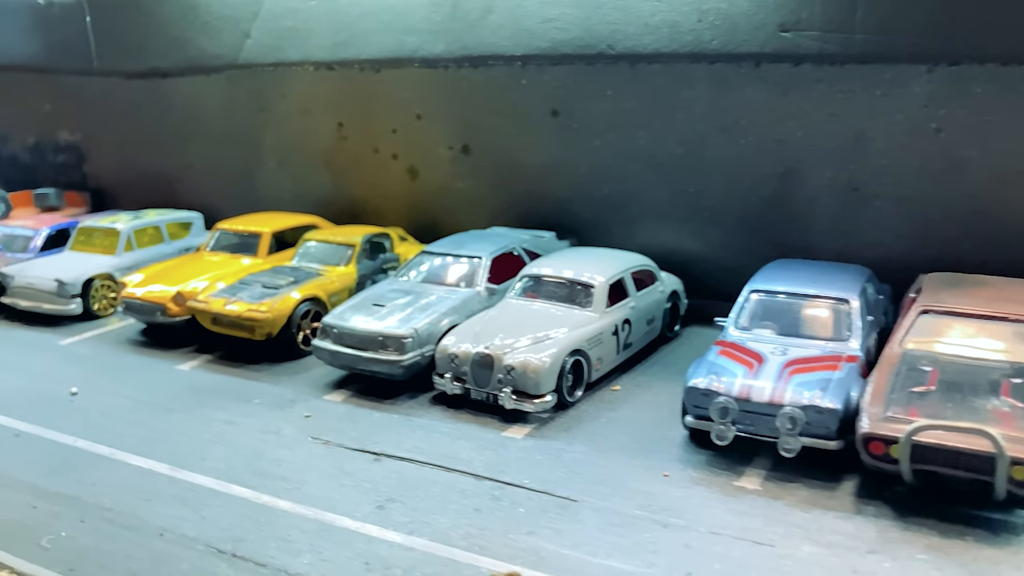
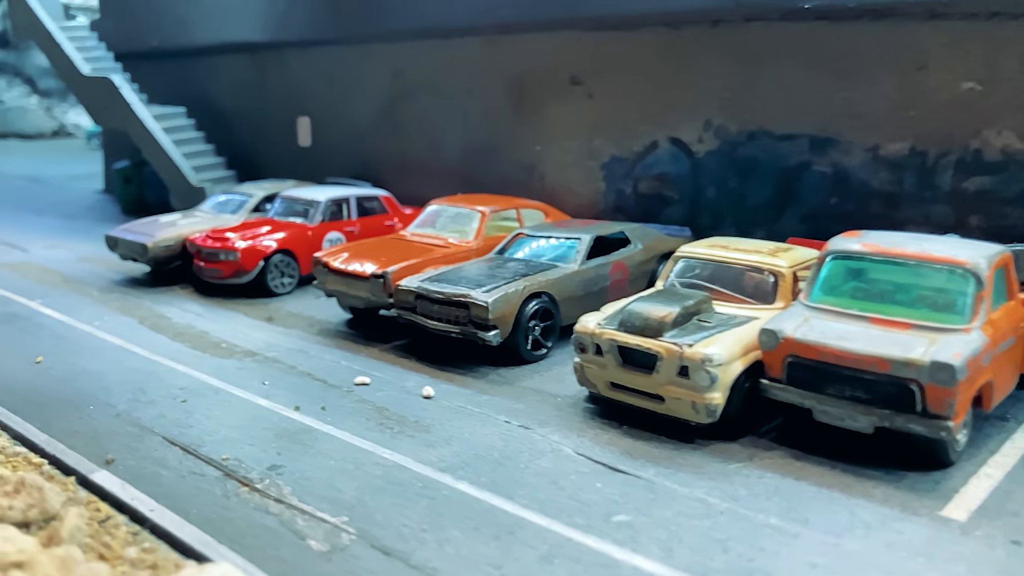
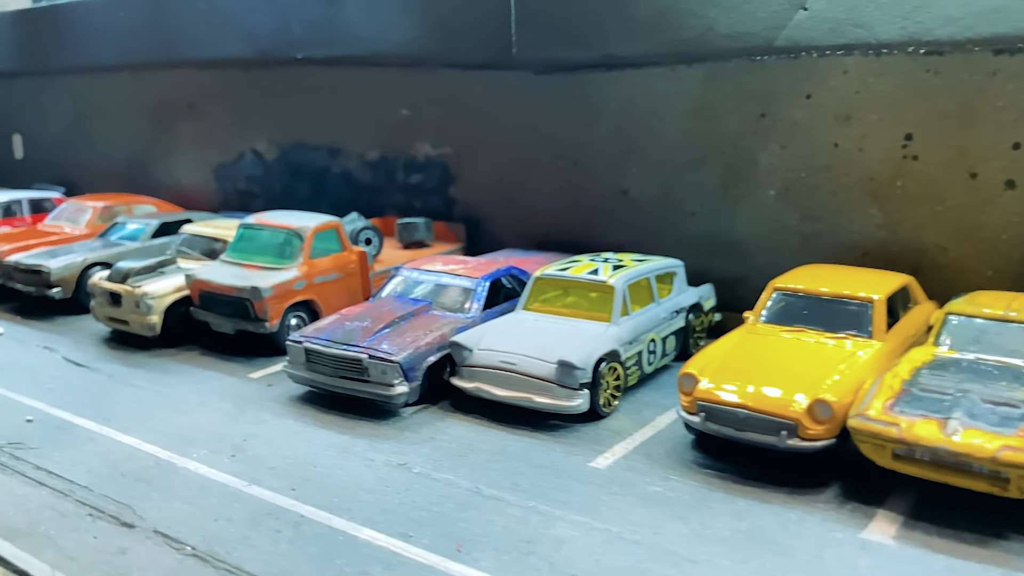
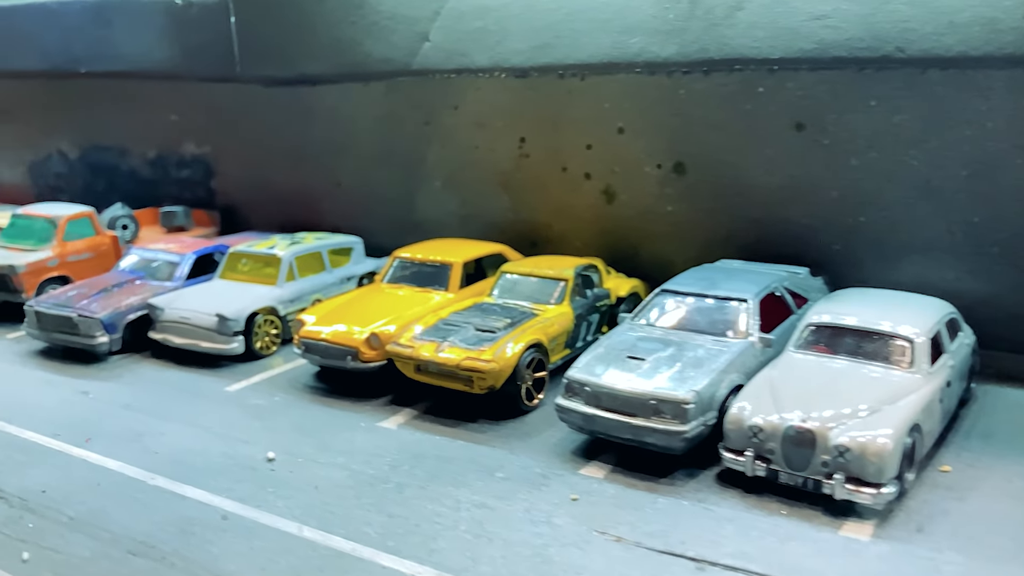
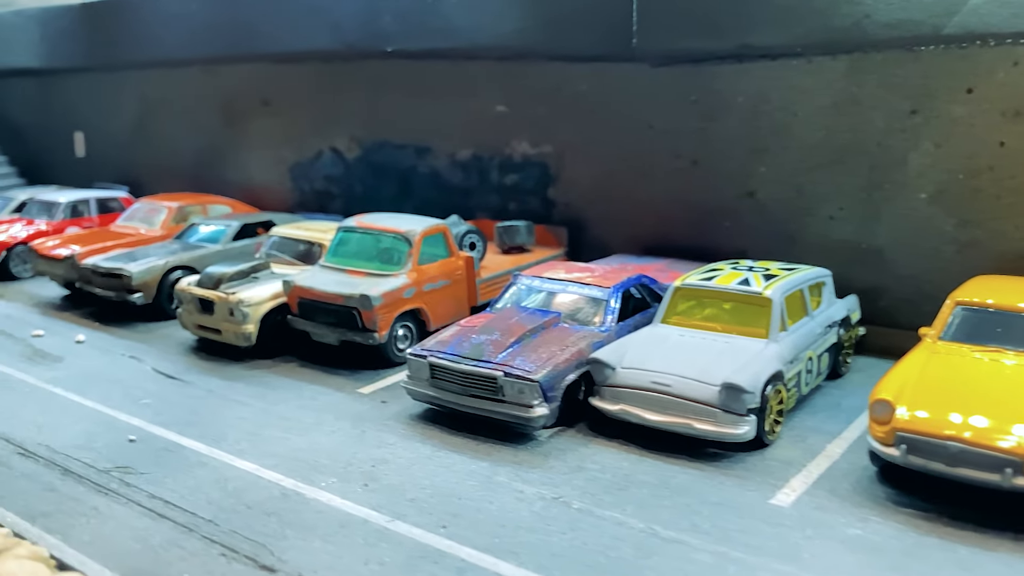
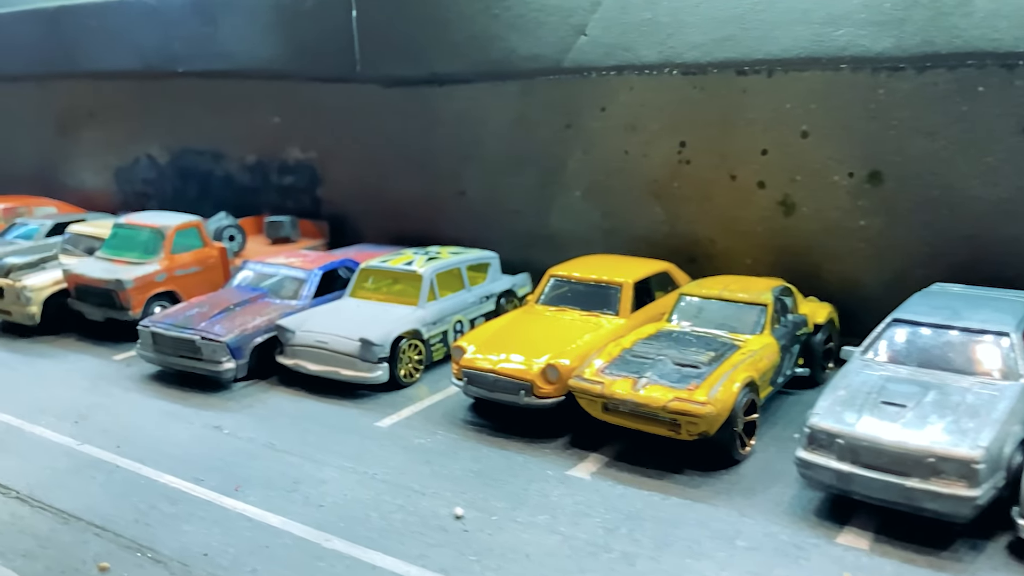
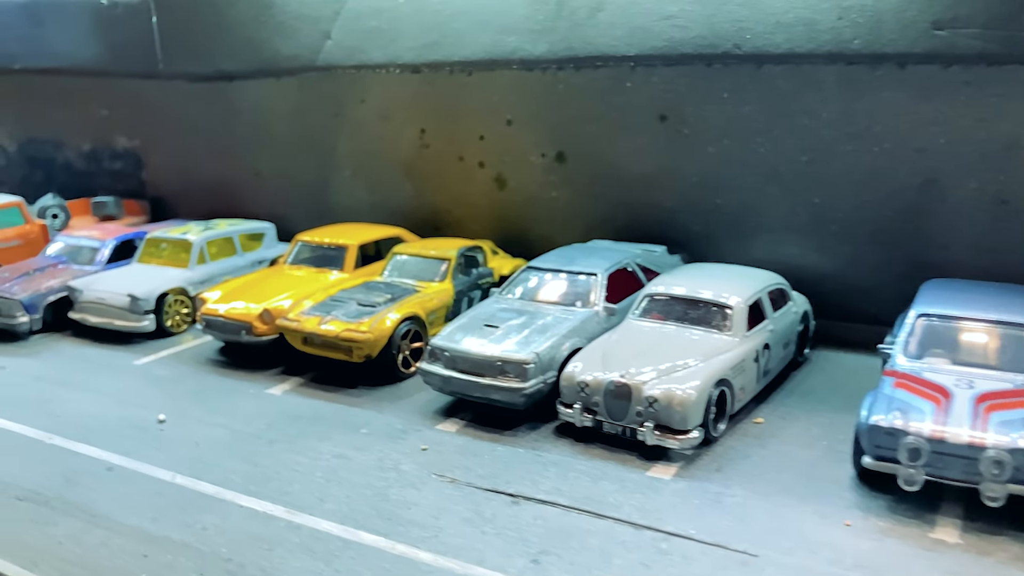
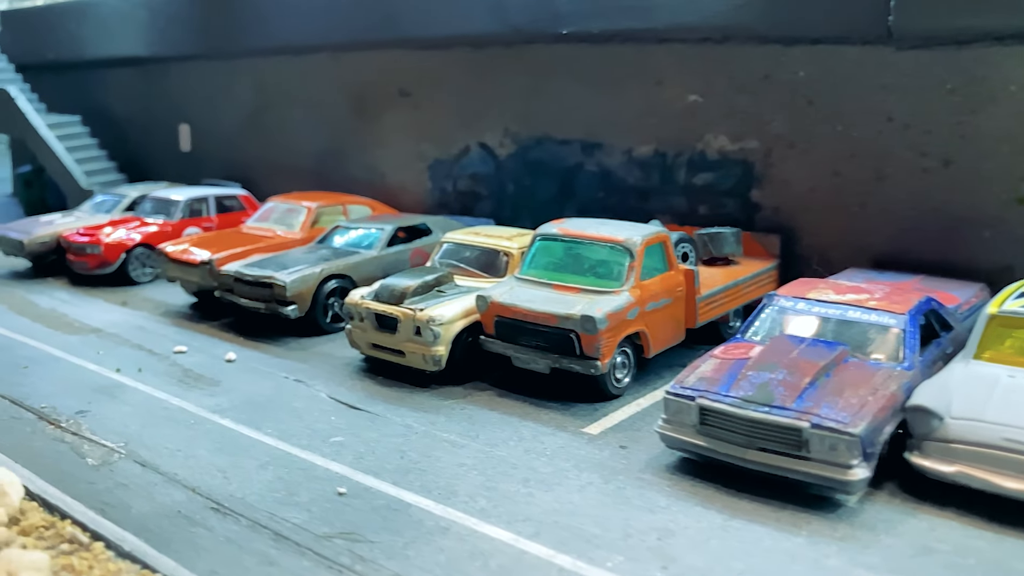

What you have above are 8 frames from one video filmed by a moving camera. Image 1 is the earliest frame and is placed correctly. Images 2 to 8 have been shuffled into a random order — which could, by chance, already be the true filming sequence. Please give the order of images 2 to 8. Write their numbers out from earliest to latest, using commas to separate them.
7, 4, 6, 3, 5, 8, 2
